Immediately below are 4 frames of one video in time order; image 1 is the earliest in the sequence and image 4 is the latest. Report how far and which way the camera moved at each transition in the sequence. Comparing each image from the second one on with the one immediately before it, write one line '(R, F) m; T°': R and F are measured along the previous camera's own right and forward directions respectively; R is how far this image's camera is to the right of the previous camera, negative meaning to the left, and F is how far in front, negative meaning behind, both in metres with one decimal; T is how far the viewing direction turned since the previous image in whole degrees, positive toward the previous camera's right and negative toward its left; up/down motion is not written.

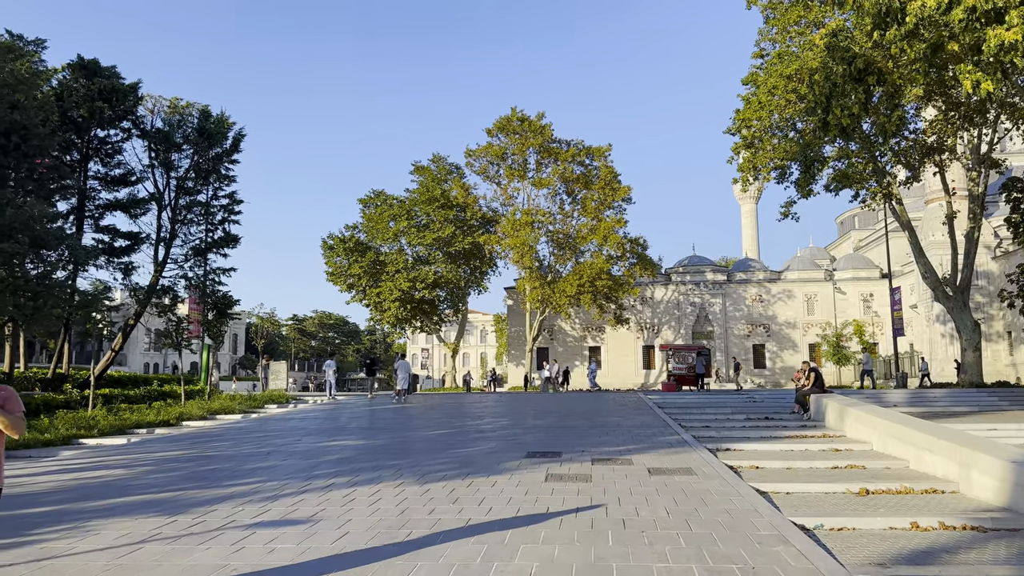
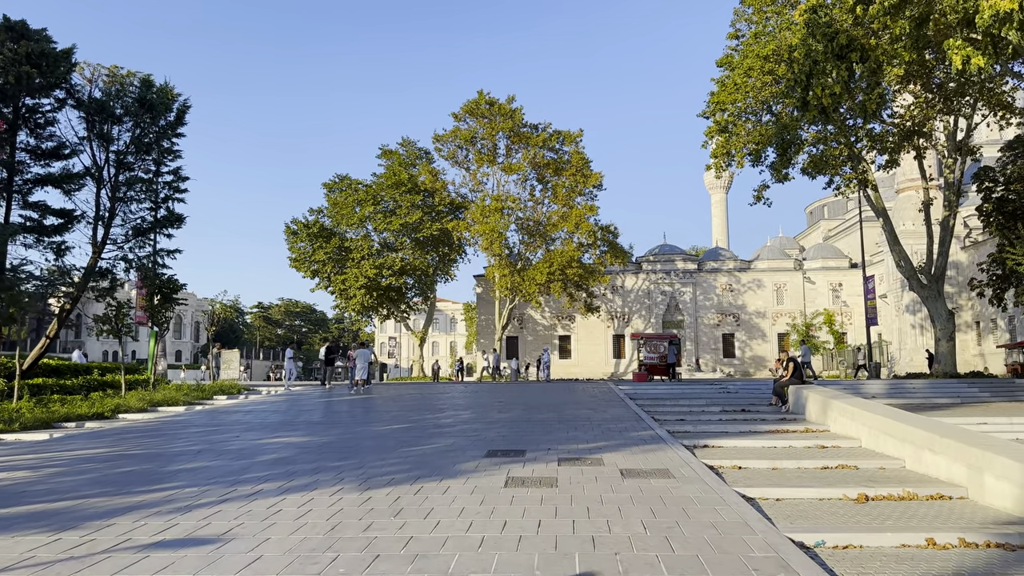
(+0.1, +1.1) m; +2°
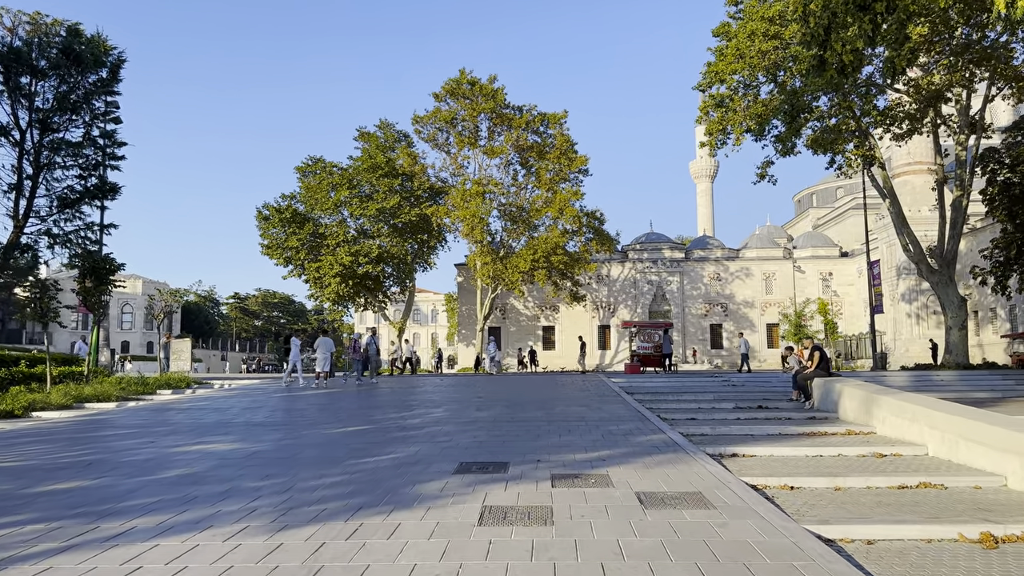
(0.0, +2.3) m; +1°
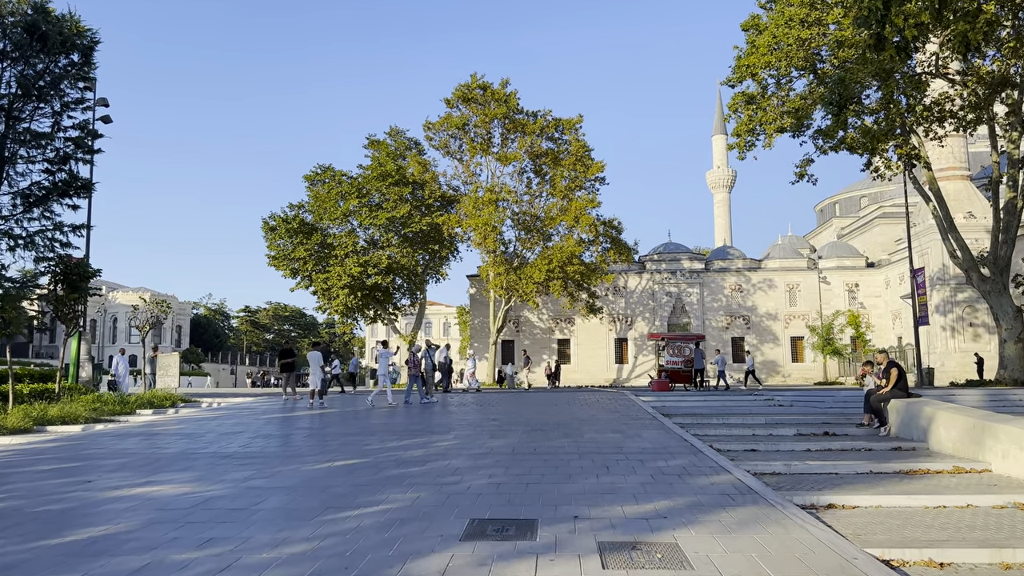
(-0.1, +2.0) m; -1°
